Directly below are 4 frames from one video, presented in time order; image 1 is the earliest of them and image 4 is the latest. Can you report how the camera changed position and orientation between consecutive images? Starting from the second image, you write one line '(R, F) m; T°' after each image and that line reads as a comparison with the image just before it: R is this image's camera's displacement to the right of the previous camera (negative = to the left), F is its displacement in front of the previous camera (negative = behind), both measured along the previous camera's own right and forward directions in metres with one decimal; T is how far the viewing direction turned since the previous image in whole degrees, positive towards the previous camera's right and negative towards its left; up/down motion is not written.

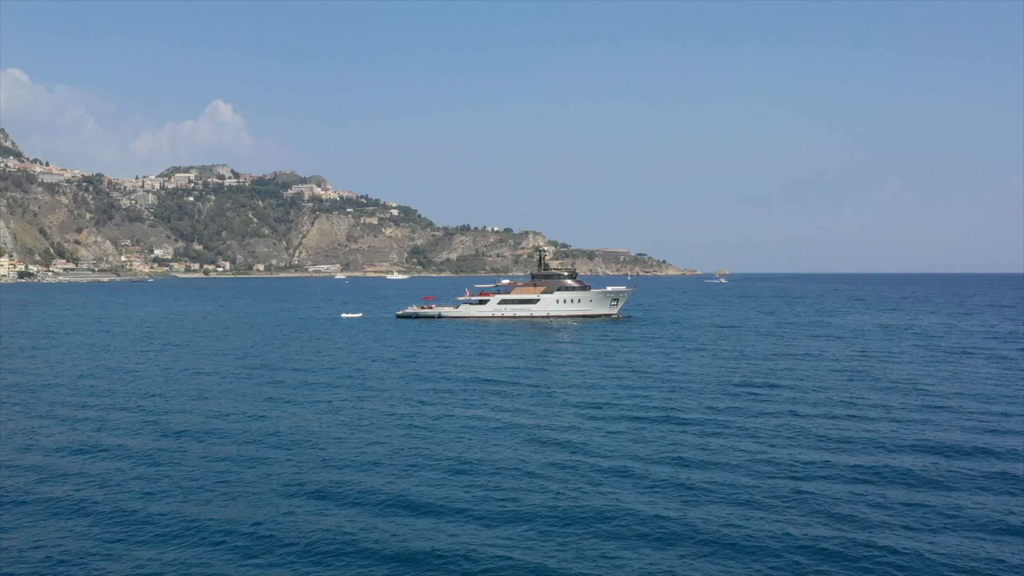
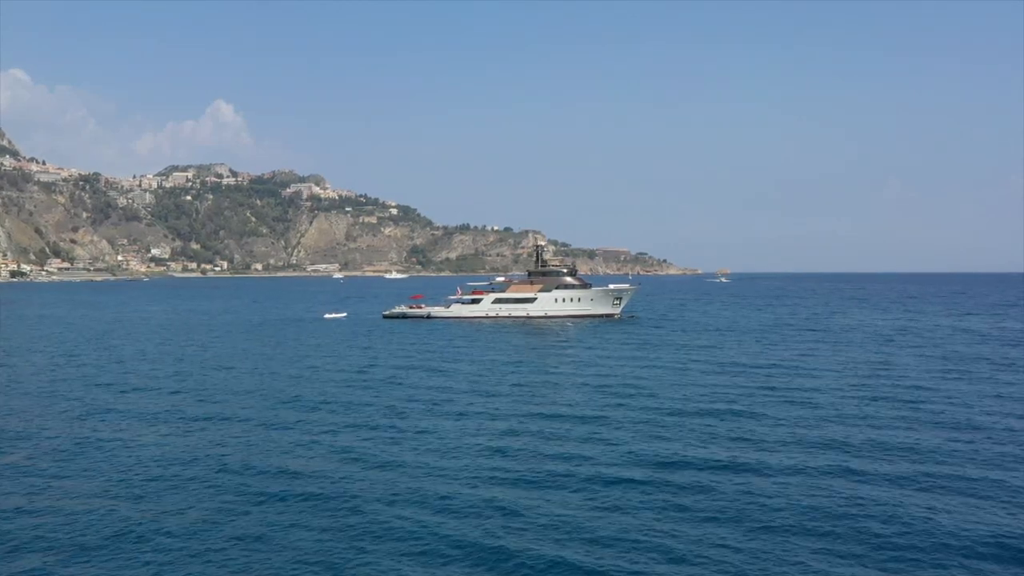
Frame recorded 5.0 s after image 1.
(+0.3, +2.4) m; 0°
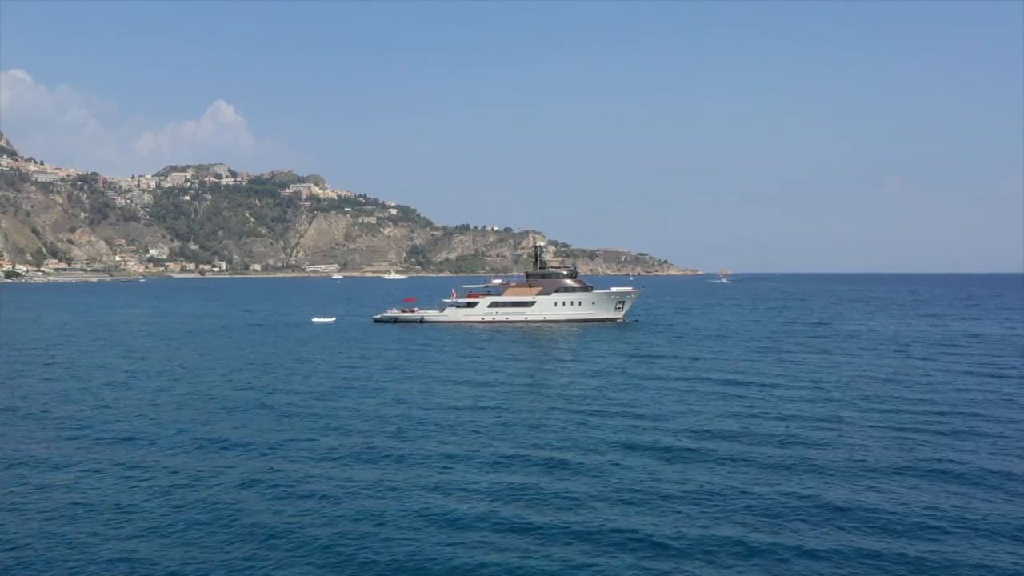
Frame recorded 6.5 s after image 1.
(+0.1, +1.6) m; 0°
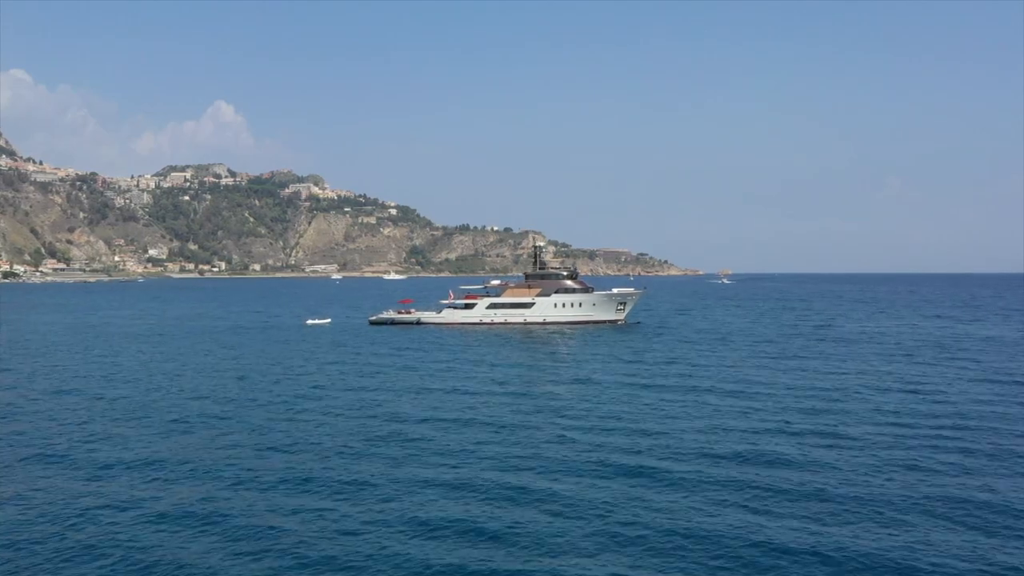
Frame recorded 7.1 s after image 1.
(+0.1, +0.7) m; 0°
